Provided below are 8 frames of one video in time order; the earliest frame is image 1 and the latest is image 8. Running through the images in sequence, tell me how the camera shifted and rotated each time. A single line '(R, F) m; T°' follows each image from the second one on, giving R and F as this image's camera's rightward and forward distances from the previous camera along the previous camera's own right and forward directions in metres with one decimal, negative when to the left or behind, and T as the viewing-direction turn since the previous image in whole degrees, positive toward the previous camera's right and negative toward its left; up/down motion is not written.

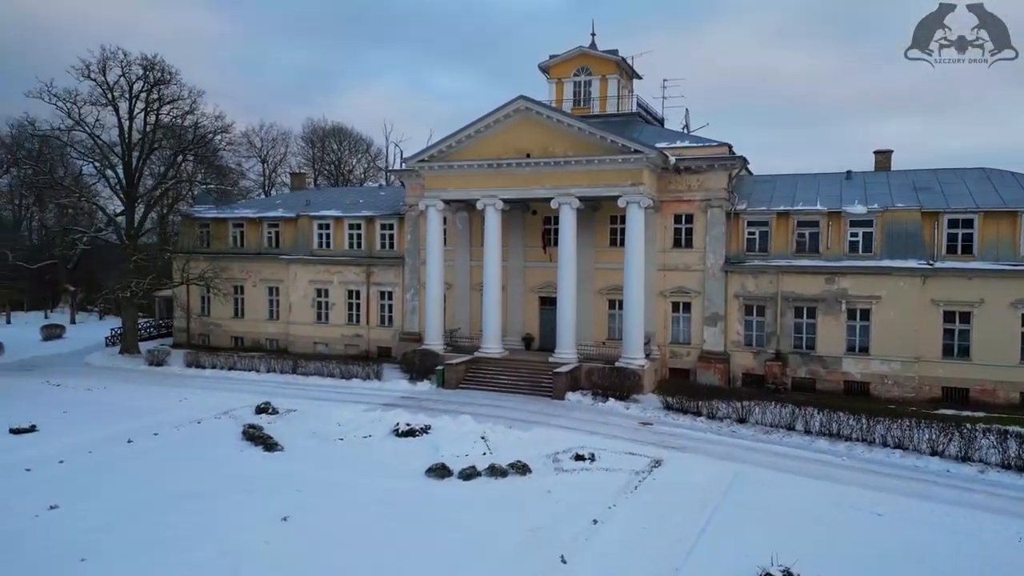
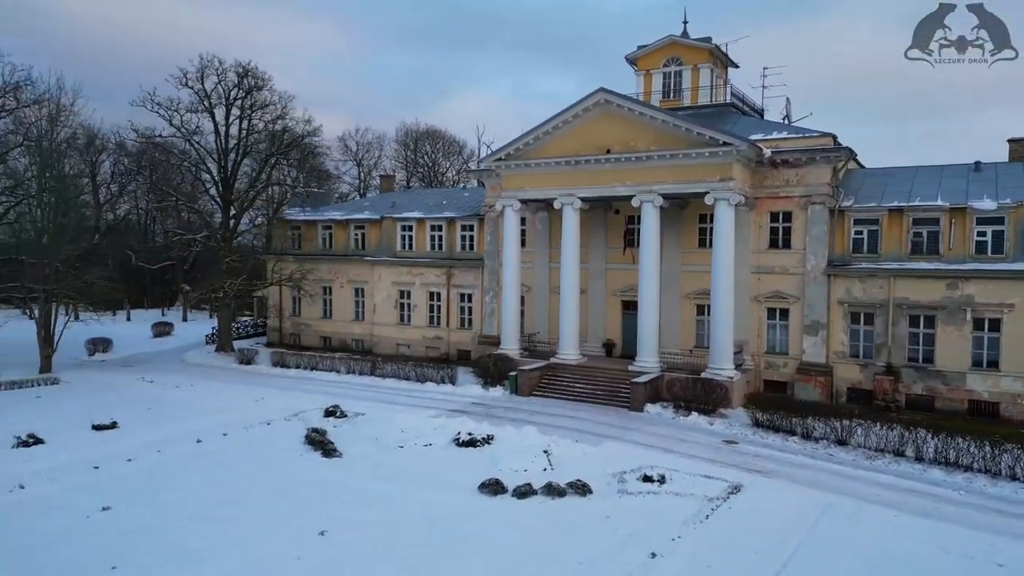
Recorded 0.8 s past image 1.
(+0.9, +1.1) m; -8°
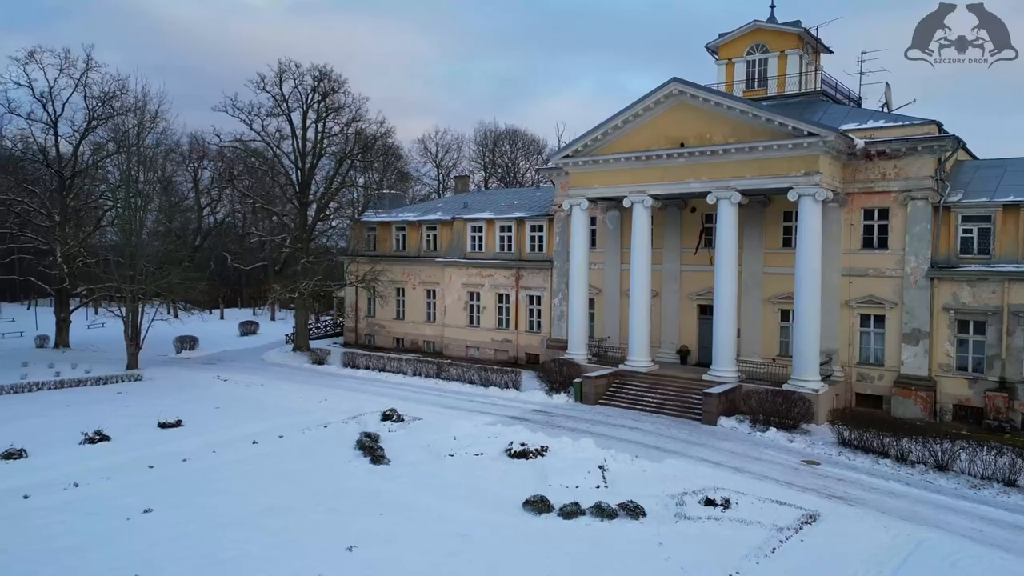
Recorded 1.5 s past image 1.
(+0.8, +1.0) m; -7°
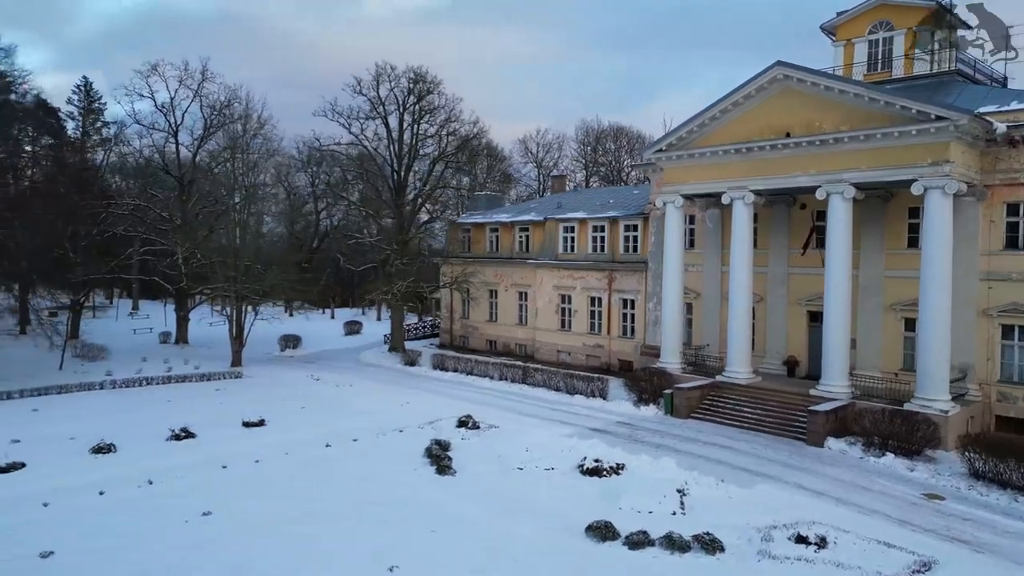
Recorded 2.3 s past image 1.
(+0.9, +1.1) m; -9°
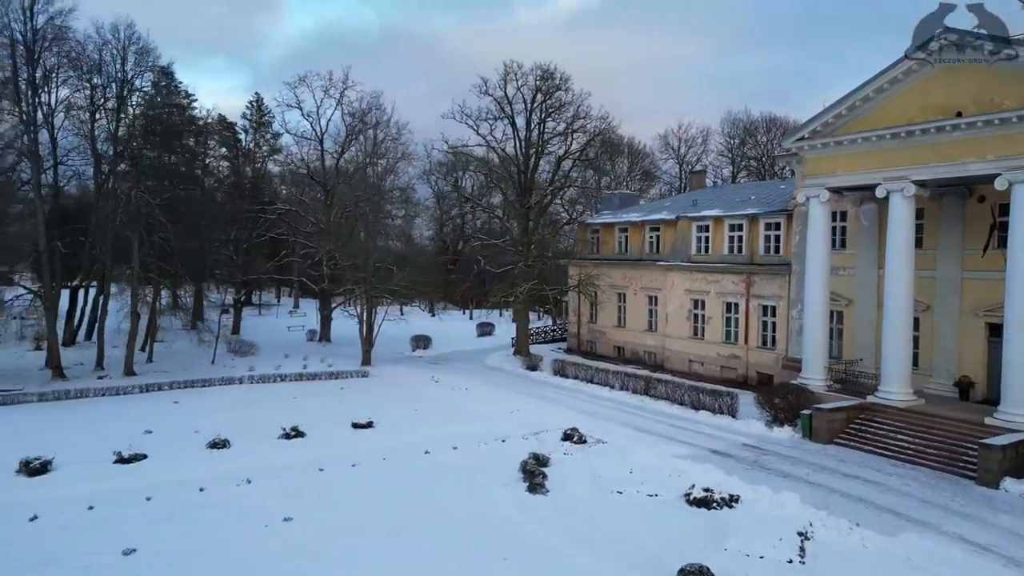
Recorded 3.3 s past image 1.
(+1.1, +1.3) m; -12°
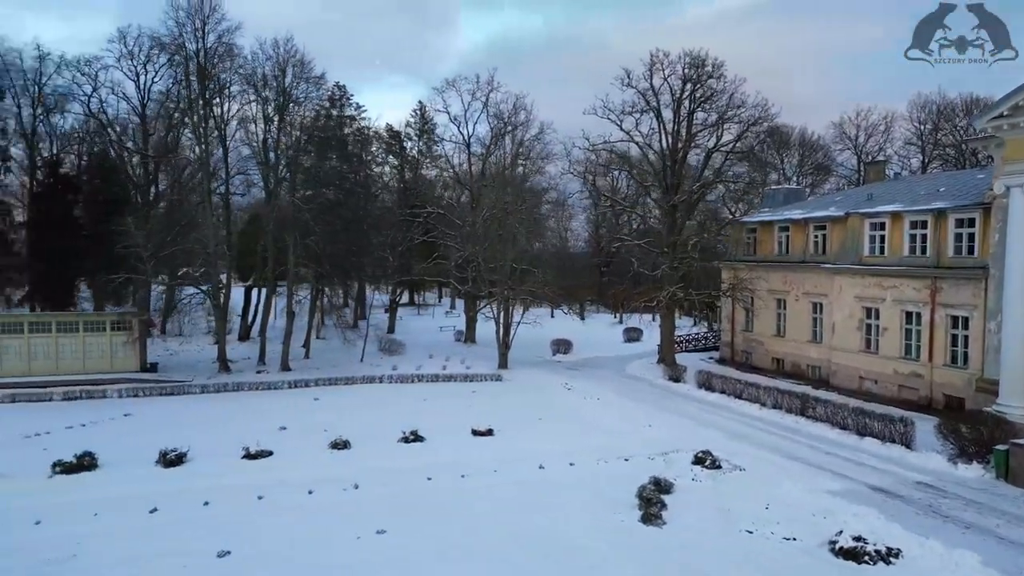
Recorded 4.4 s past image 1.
(+0.9, +1.3) m; -13°
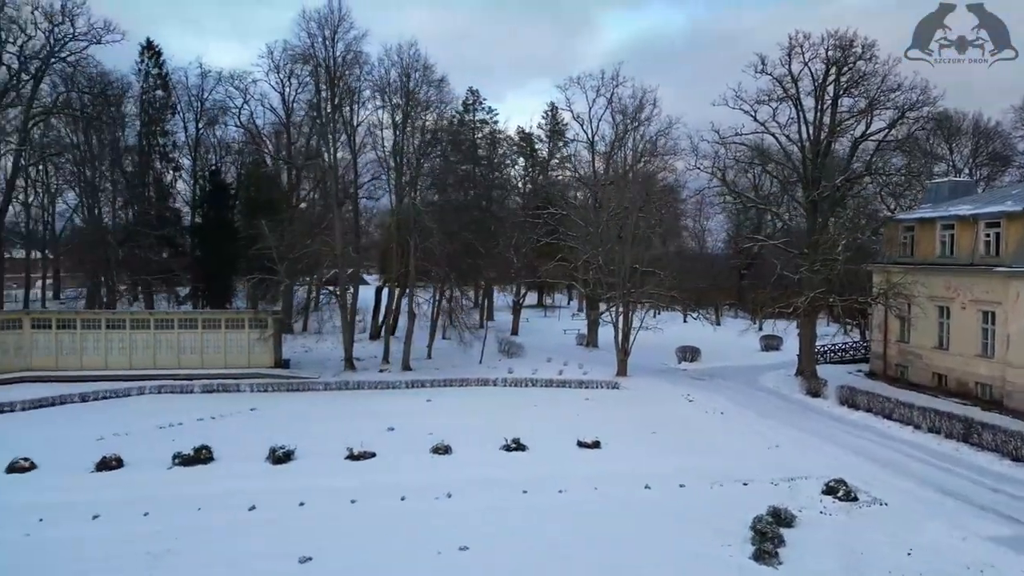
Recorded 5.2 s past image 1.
(+0.7, +0.9) m; -11°
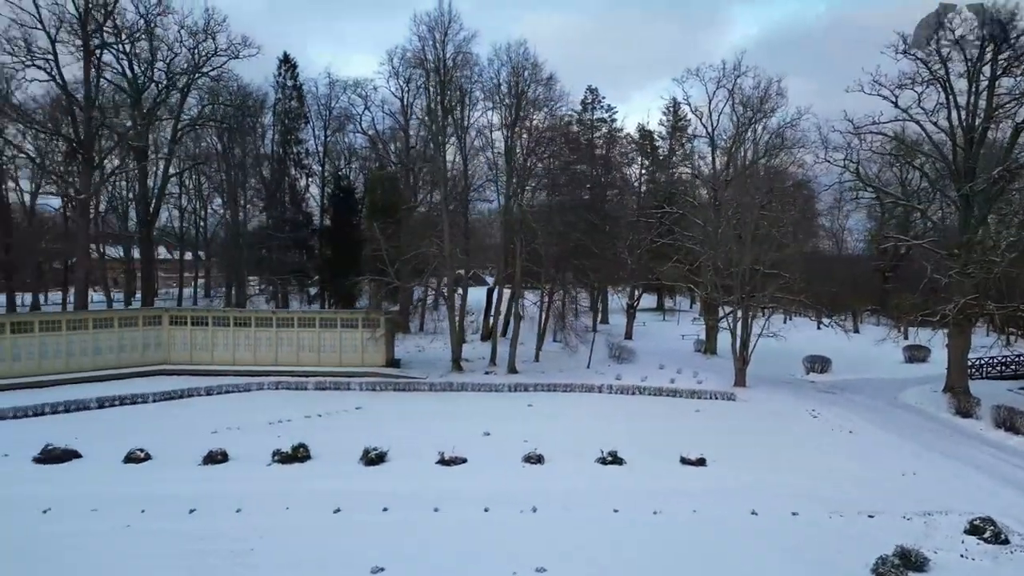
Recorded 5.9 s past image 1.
(+0.6, +0.8) m; -10°
